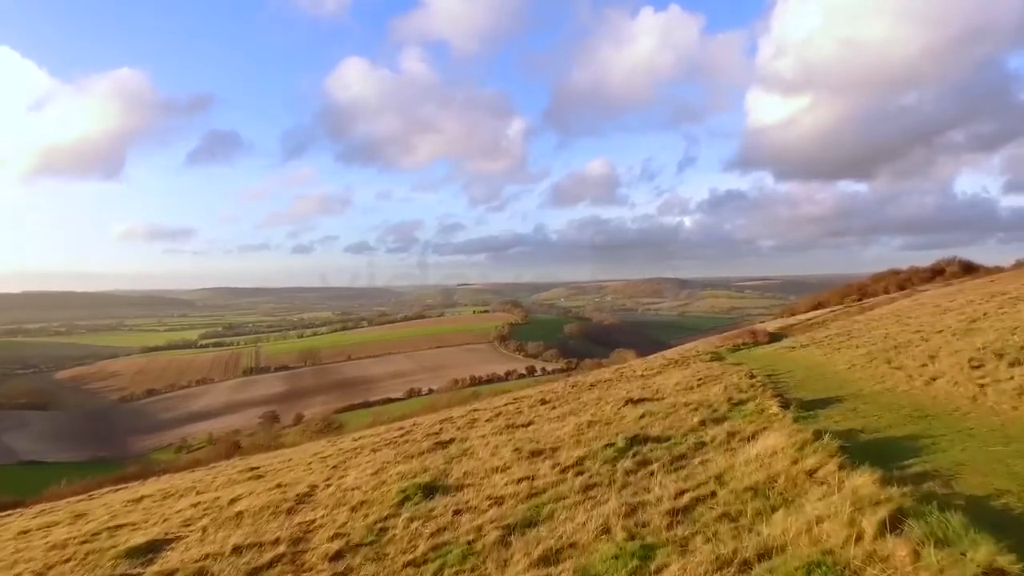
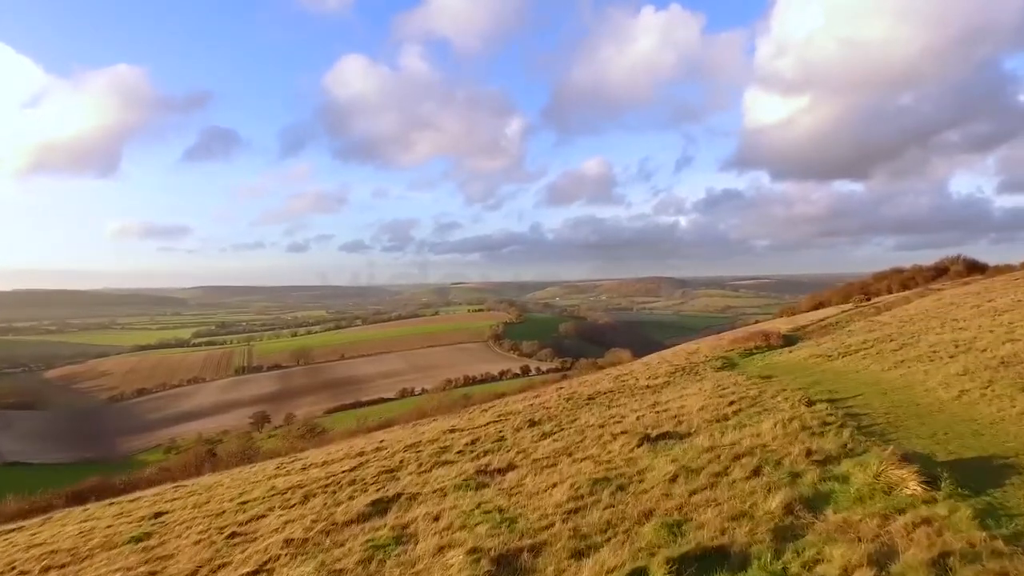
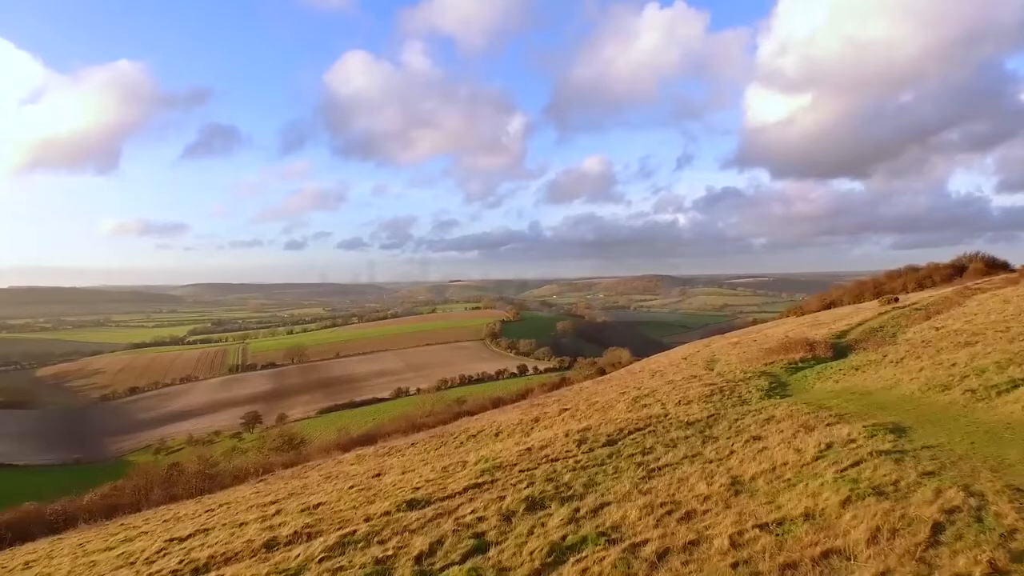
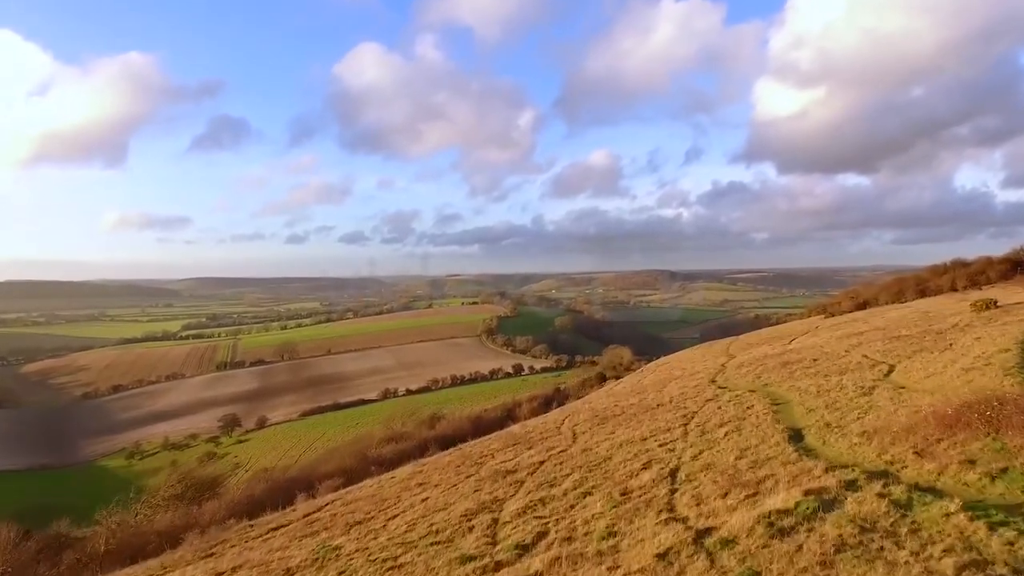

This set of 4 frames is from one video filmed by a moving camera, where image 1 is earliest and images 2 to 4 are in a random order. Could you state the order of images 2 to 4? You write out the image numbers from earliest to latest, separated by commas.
2, 3, 4
